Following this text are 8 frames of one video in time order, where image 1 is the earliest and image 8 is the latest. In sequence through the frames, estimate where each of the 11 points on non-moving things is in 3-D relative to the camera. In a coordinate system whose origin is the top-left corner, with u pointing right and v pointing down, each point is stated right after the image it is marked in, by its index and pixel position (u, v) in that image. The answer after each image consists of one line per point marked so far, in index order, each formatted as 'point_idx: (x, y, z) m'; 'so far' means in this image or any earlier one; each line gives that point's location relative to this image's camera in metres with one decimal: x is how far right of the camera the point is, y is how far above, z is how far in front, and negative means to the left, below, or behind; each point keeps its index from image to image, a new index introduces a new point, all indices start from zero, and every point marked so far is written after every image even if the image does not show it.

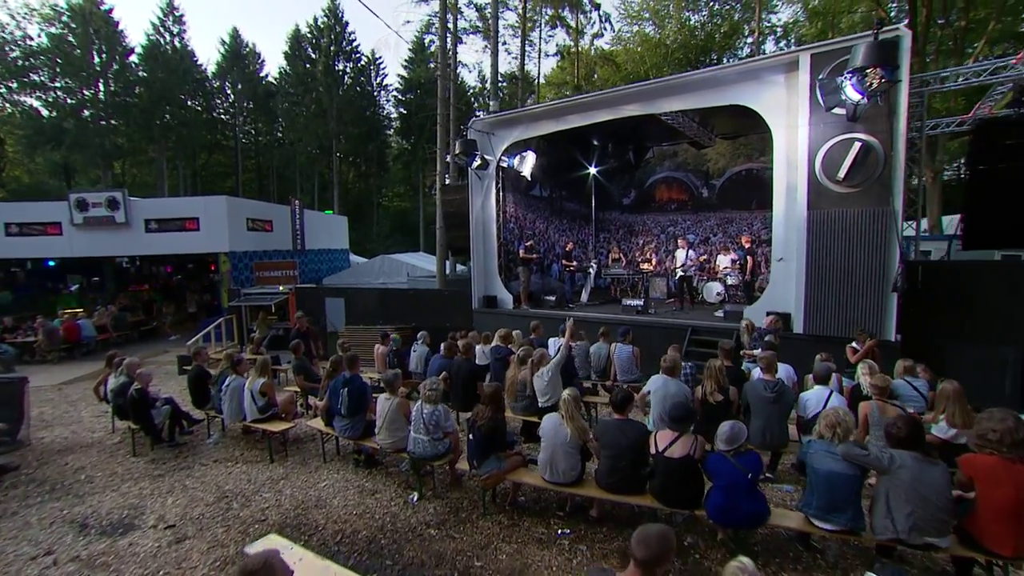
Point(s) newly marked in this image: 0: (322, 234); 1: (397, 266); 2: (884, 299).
0: (-6.7, +1.9, +19.2) m
1: (-3.7, +0.7, +17.4) m
2: (+5.2, -0.2, +7.5) m
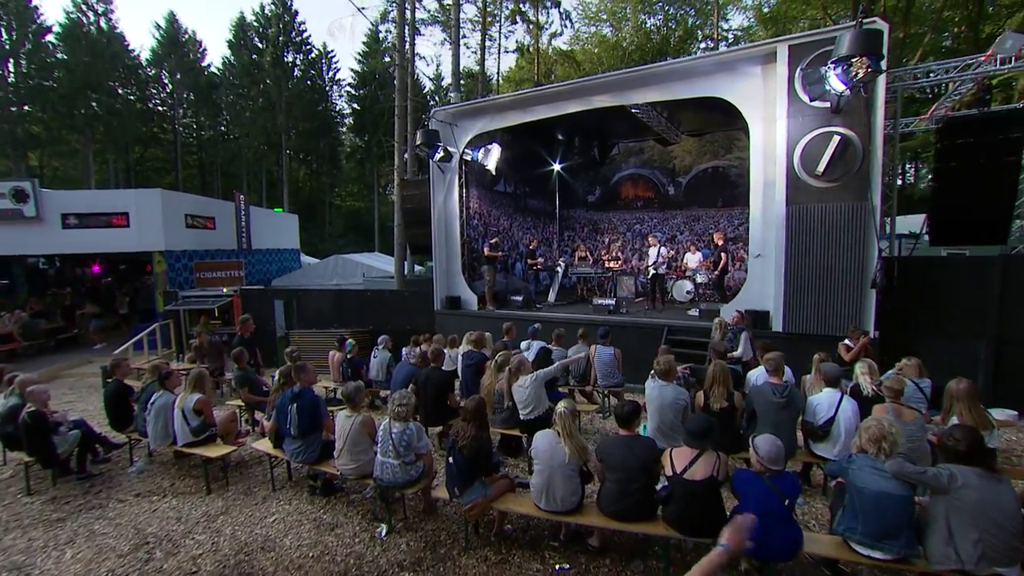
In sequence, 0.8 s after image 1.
0: (-8.1, +1.8, +18.0) m
1: (-4.9, +0.7, +16.5) m
2: (+4.8, -0.1, +7.3) m
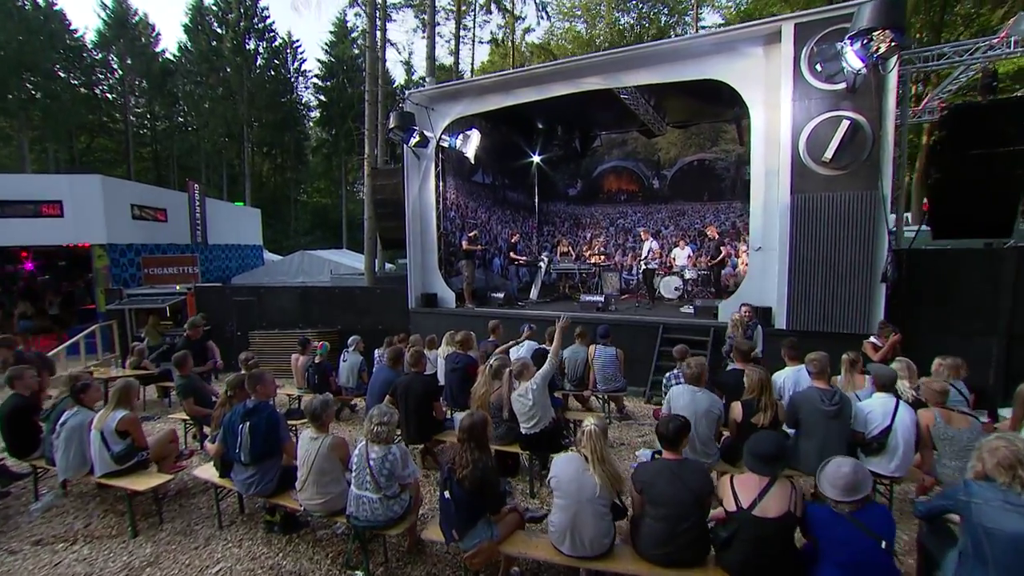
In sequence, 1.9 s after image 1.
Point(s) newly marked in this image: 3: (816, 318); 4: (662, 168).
0: (-8.8, +1.9, +16.8) m
1: (-5.5, +0.8, +15.5) m
2: (+4.6, 0.0, +6.9) m
3: (+4.1, -0.4, +7.2) m
4: (+3.4, +2.7, +12.3) m
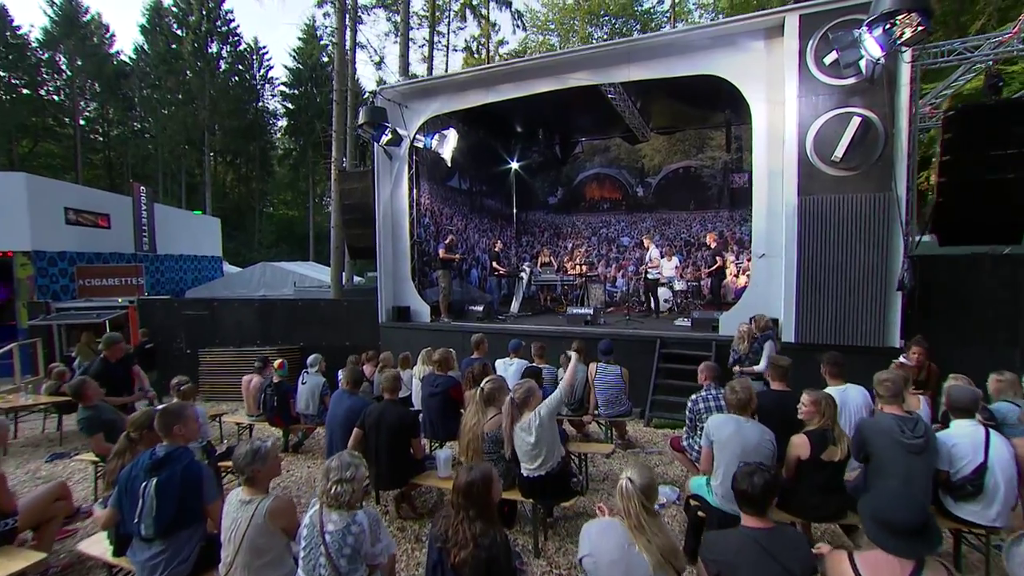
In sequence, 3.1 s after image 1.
0: (-9.5, +1.5, +15.6) m
1: (-6.2, +0.4, +14.4) m
2: (+4.4, -0.1, +6.3) m
3: (+3.9, -0.5, +6.6) m
4: (+2.9, +2.5, +11.8) m
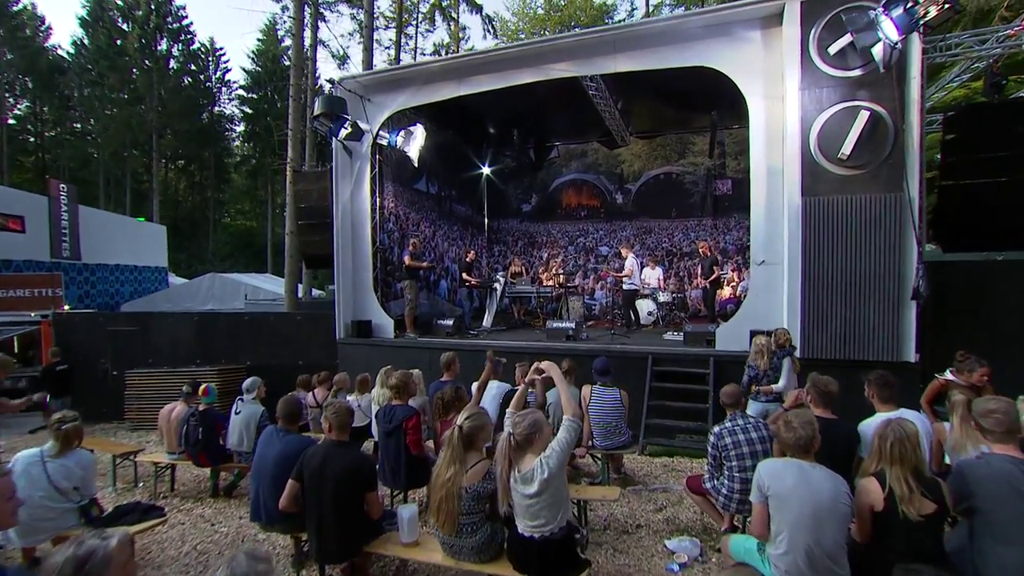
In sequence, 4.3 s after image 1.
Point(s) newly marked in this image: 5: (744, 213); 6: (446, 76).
0: (-10.3, +1.1, +14.2) m
1: (-6.9, +0.1, +13.2) m
2: (+4.2, -0.2, +5.8) m
3: (+3.6, -0.6, +6.0) m
4: (+2.4, +2.2, +11.2) m
5: (+4.5, +1.4, +10.3) m
6: (-1.0, +3.2, +8.0) m
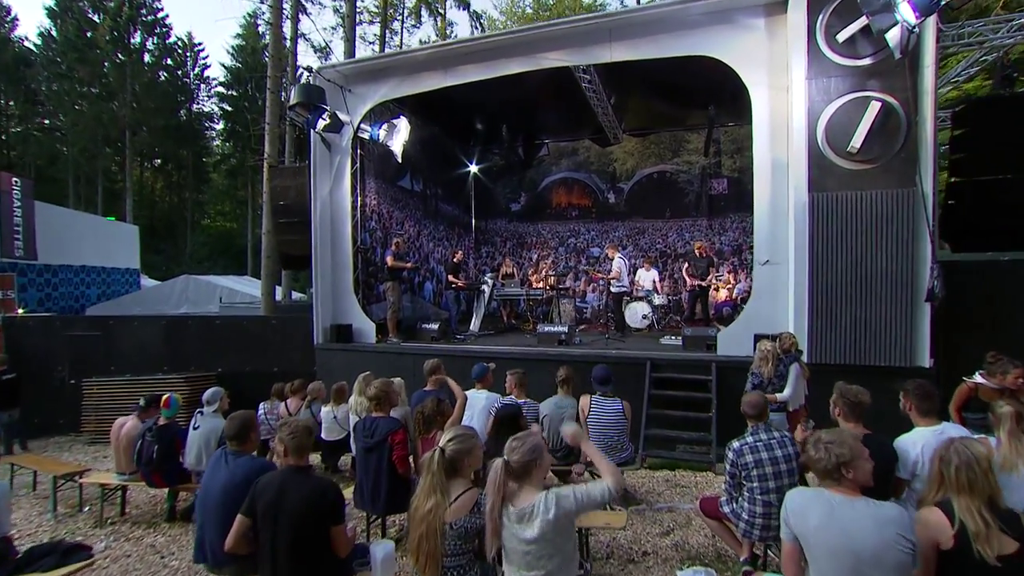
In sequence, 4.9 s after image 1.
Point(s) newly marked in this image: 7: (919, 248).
0: (-10.6, +1.1, +13.6) m
1: (-7.2, 0.0, +12.6) m
2: (+4.1, -0.3, +5.4) m
3: (+3.5, -0.6, +5.7) m
4: (+2.1, +2.2, +10.8) m
5: (+4.3, +1.4, +10.0) m
6: (-1.1, +3.1, +7.6) m
7: (+4.1, +0.4, +5.4) m
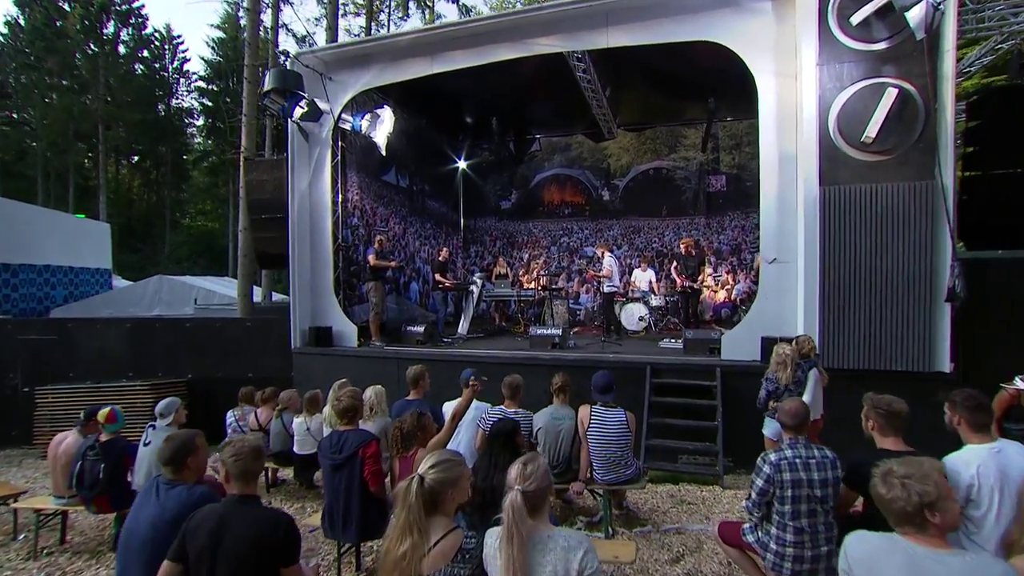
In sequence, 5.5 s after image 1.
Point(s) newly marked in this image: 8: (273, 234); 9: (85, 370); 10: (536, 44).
0: (-10.8, +1.0, +12.9) m
1: (-7.4, 0.0, +12.0) m
2: (+4.0, -0.3, +5.1) m
3: (+3.4, -0.6, +5.3) m
4: (+2.0, +2.2, +10.4) m
5: (+4.1, +1.4, +9.7) m
6: (-1.2, +3.1, +7.1) m
7: (+4.0, +0.4, +5.1) m
8: (-3.6, +0.8, +8.0) m
9: (-5.8, -1.1, +7.3) m
10: (+0.3, +3.0, +6.6) m
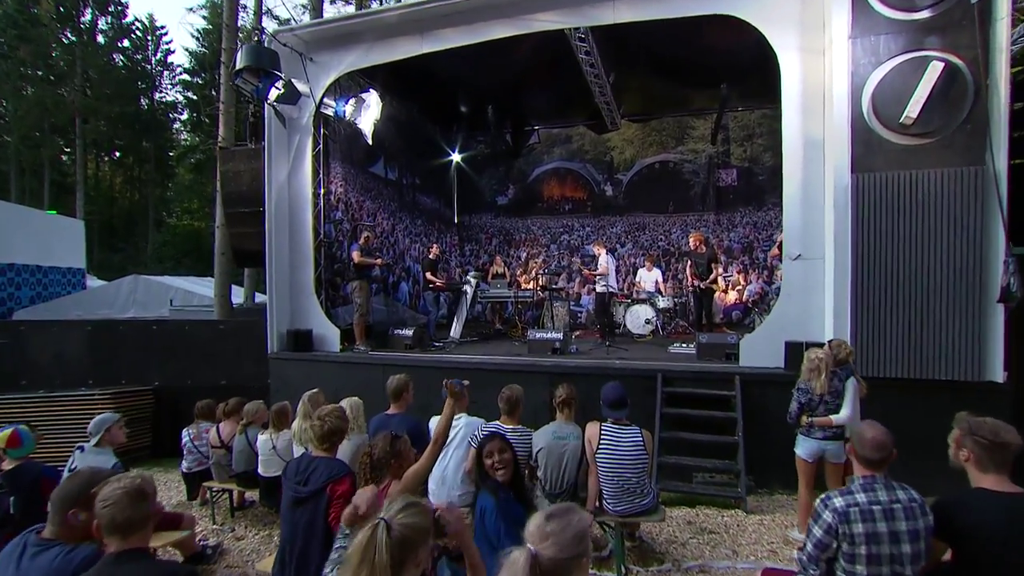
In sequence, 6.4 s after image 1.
0: (-10.9, +1.0, +12.3) m
1: (-7.4, 0.0, +11.4) m
2: (+4.0, -0.2, +4.5) m
3: (+3.4, -0.6, +4.7) m
4: (+1.9, +2.1, +9.9) m
5: (+4.0, +1.4, +9.1) m
6: (-1.3, +3.1, +6.5) m
7: (+4.0, +0.4, +4.5) m
8: (-3.6, +0.8, +7.4) m
9: (-5.8, -1.1, +6.7) m
10: (+0.3, +3.0, +6.1) m
